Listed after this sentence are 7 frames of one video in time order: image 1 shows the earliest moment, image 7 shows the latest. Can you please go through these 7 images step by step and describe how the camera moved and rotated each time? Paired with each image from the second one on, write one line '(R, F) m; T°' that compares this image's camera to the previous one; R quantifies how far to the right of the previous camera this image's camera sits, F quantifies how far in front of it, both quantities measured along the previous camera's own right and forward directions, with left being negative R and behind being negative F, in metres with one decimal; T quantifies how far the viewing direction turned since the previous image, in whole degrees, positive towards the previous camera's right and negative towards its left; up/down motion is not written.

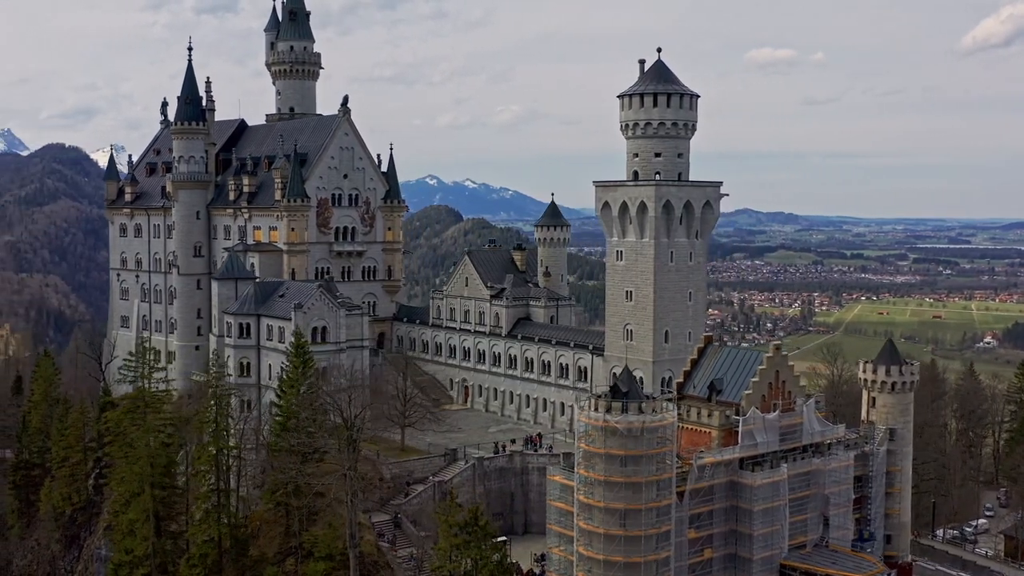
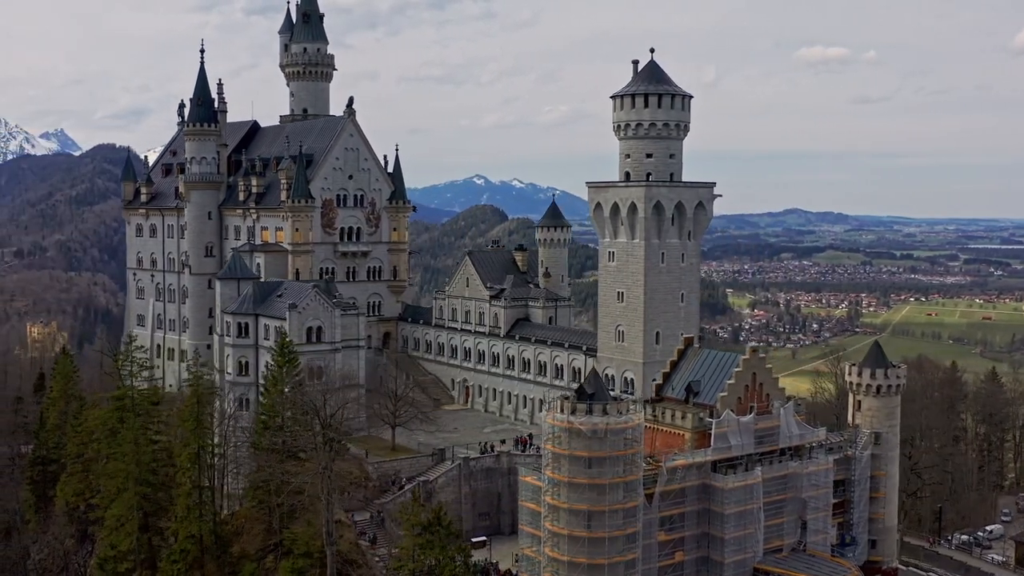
(+3.2, -0.1) m; -2°
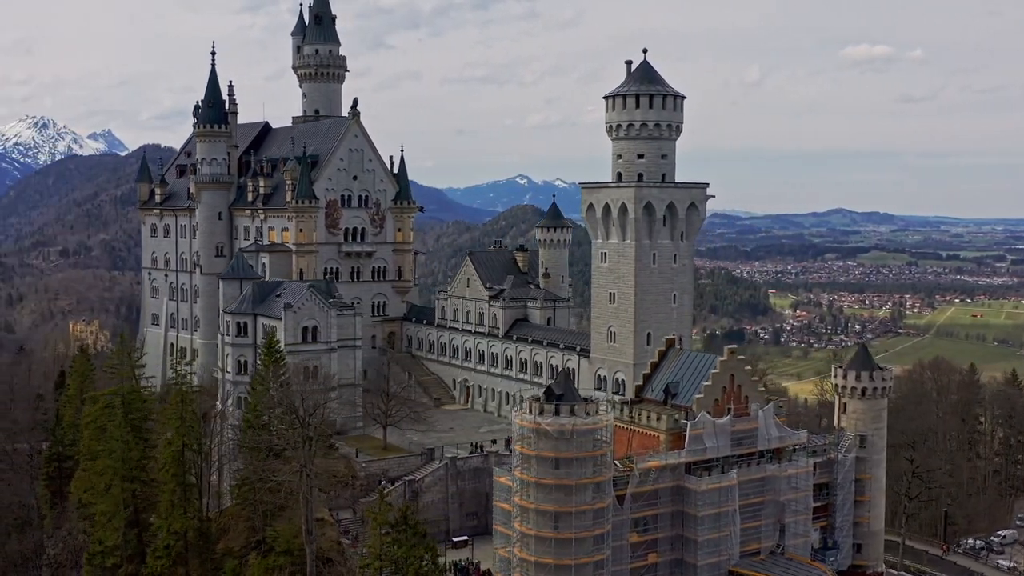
(+2.9, -0.1) m; -2°
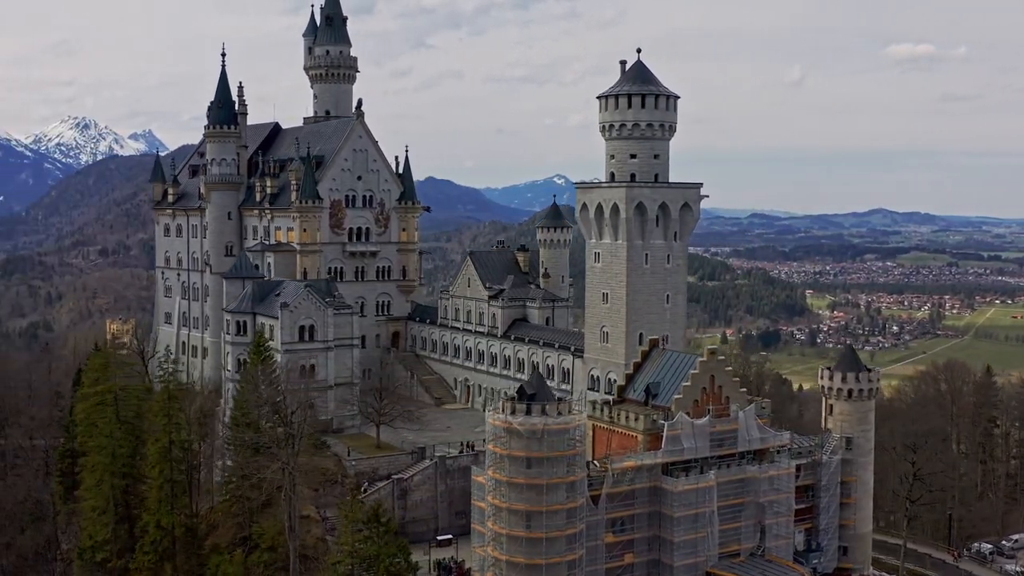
(+2.5, -0.1) m; -2°
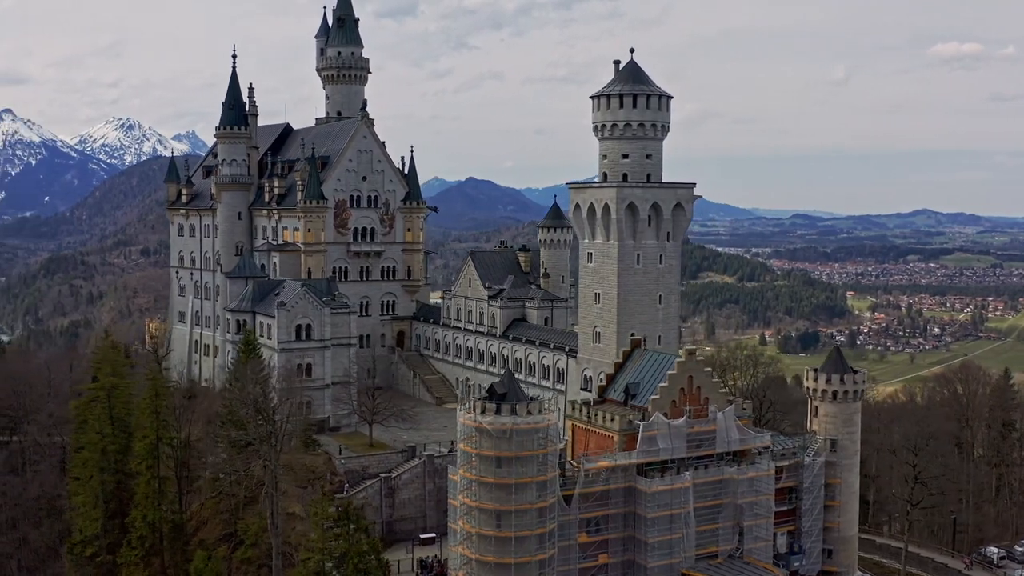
(+2.7, -0.1) m; -2°
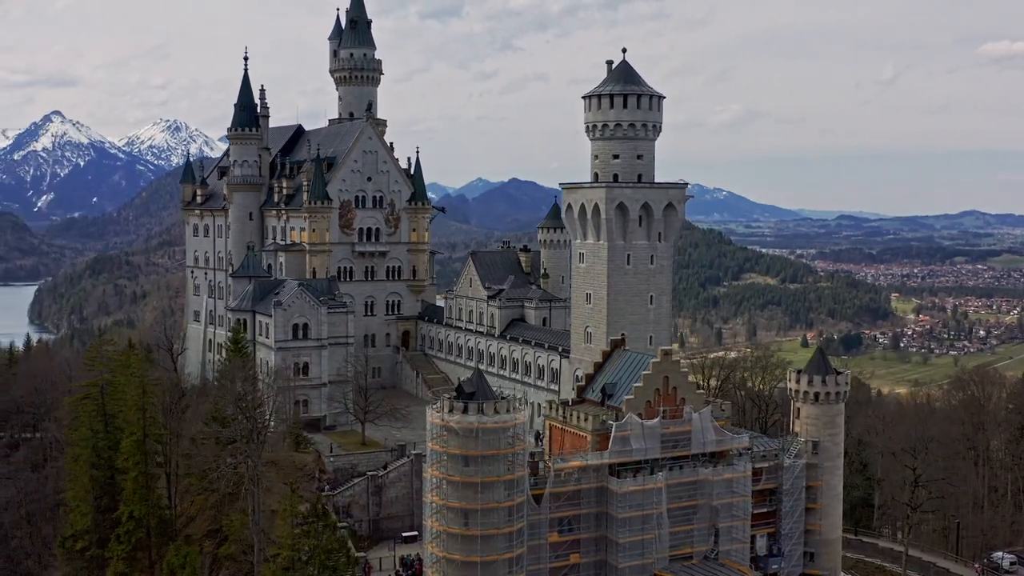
(+3.0, -0.1) m; -2°
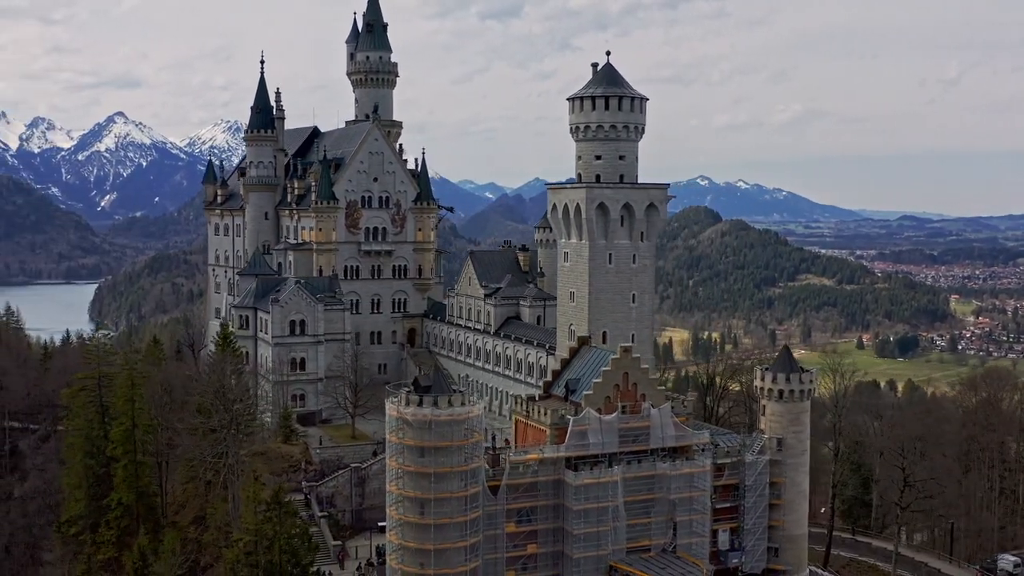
(+4.2, -1.4) m; -3°
